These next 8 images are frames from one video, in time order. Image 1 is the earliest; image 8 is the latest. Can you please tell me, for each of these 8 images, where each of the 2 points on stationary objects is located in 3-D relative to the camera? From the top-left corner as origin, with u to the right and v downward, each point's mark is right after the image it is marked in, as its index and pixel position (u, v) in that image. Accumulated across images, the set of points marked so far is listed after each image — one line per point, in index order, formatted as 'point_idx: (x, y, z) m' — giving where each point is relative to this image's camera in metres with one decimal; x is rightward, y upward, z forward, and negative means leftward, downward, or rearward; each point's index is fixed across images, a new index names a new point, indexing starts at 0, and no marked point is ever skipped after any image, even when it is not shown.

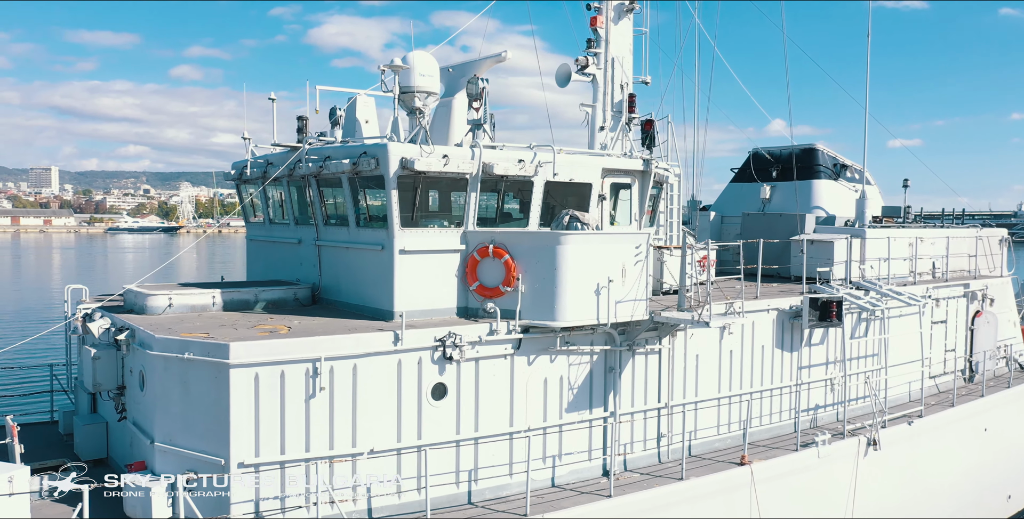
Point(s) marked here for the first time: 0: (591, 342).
0: (+1.2, -1.3, +11.0) m
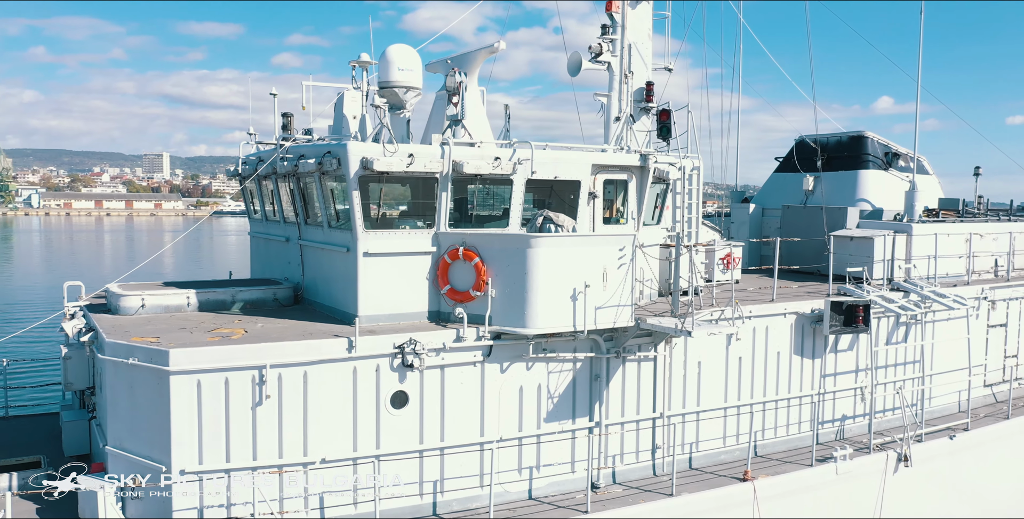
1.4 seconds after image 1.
0: (+0.9, -1.3, +10.4) m
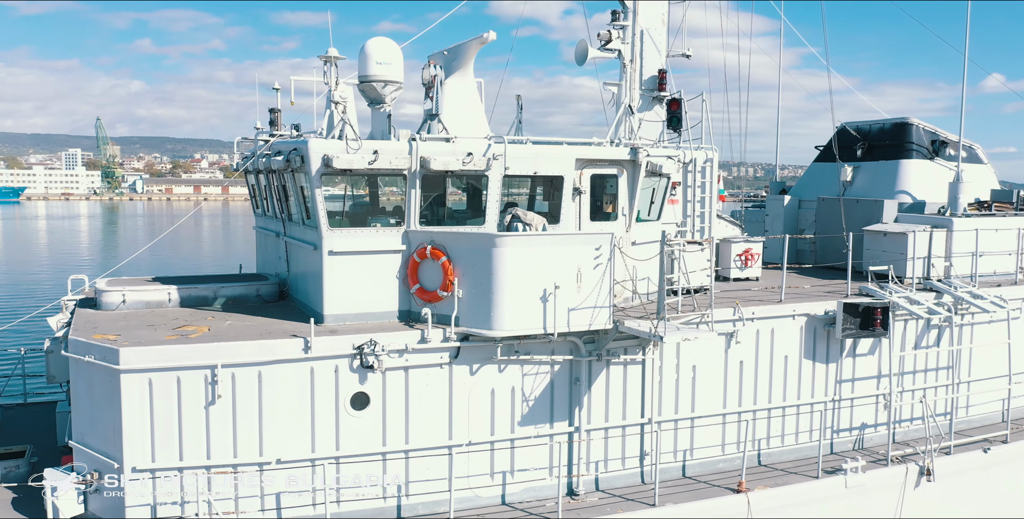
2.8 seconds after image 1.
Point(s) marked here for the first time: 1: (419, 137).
0: (+0.6, -1.3, +10.1) m
1: (-1.3, +1.7, +9.9) m
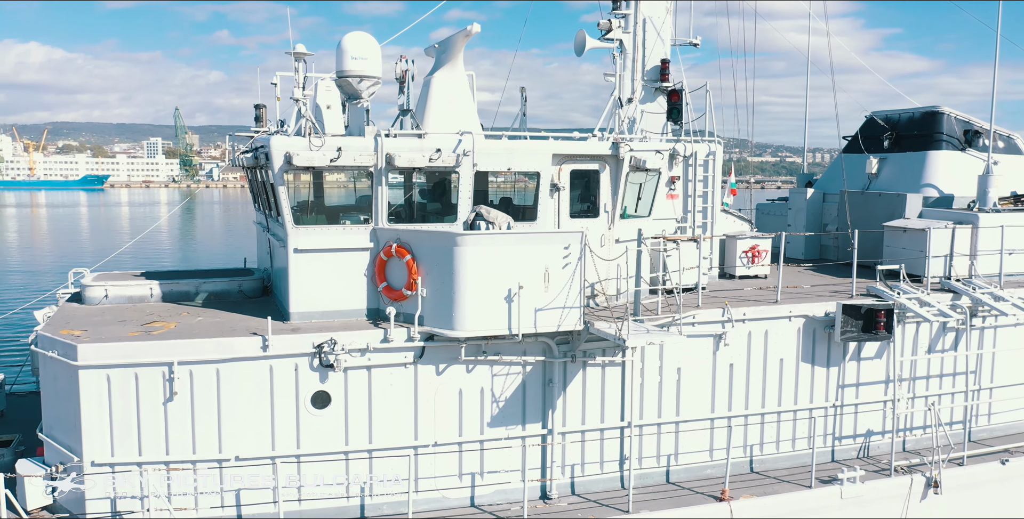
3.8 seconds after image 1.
0: (+0.1, -1.3, +9.8) m
1: (-1.7, +1.7, +9.7) m
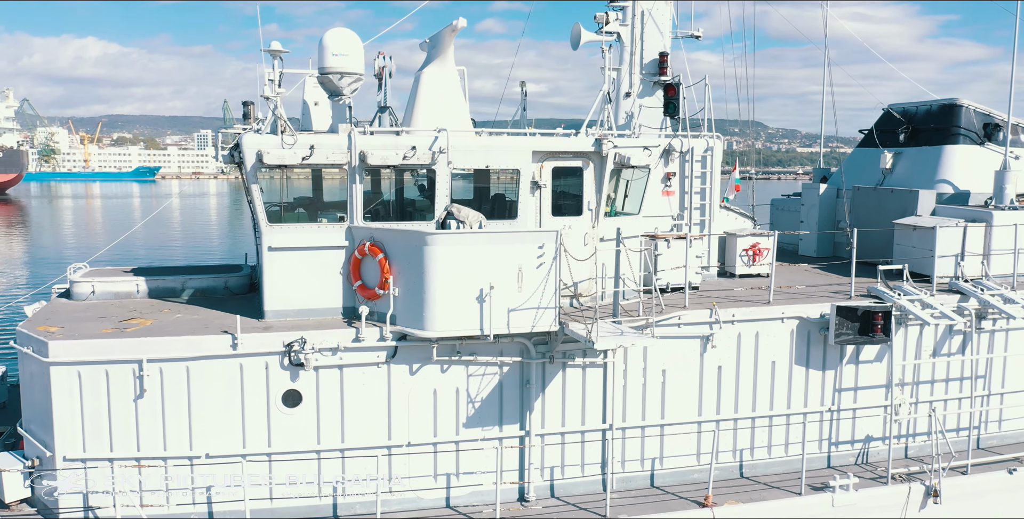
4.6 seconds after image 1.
0: (-0.2, -1.3, +9.7) m
1: (-2.0, +1.8, +9.6) m
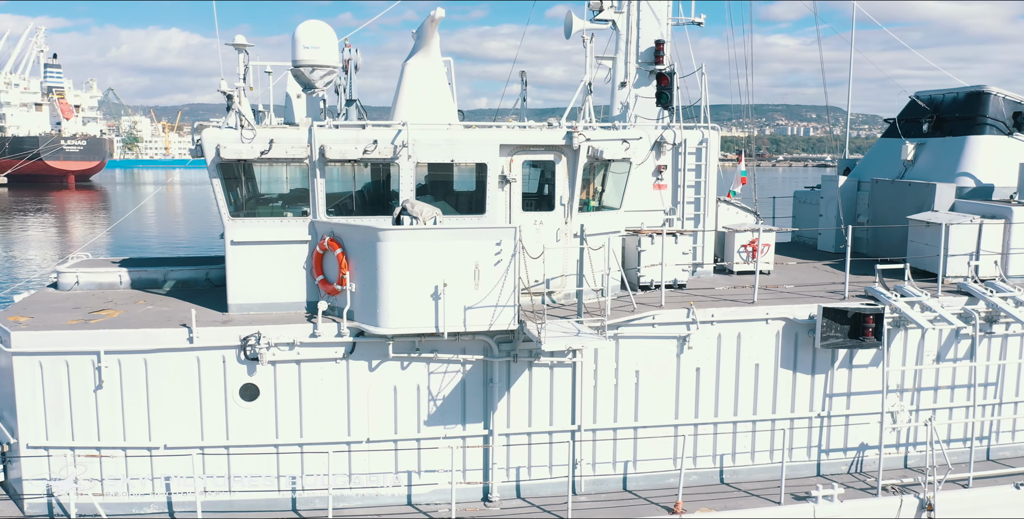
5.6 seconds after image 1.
0: (-0.7, -1.2, +9.5) m
1: (-2.5, +1.8, +9.6) m
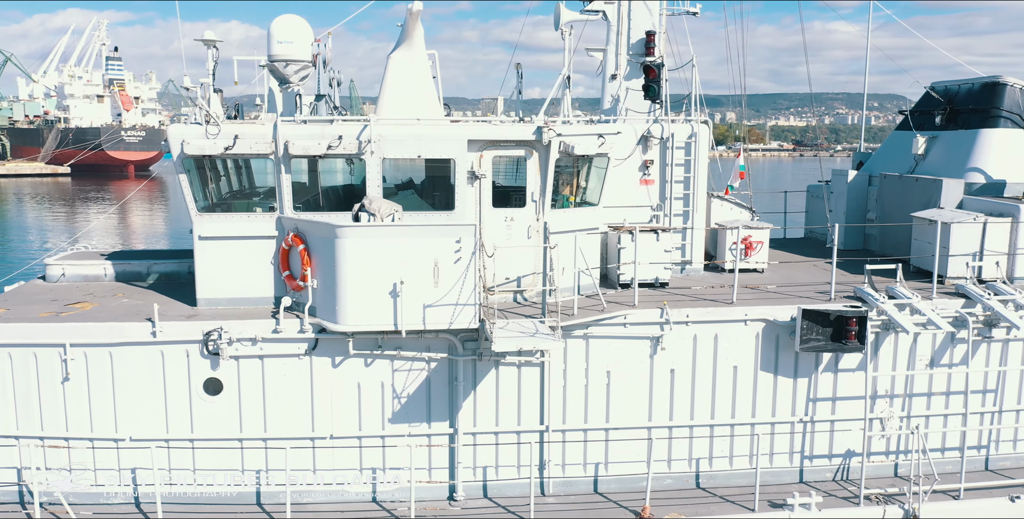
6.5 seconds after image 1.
0: (-1.1, -1.2, +9.5) m
1: (-2.9, +1.9, +9.6) m
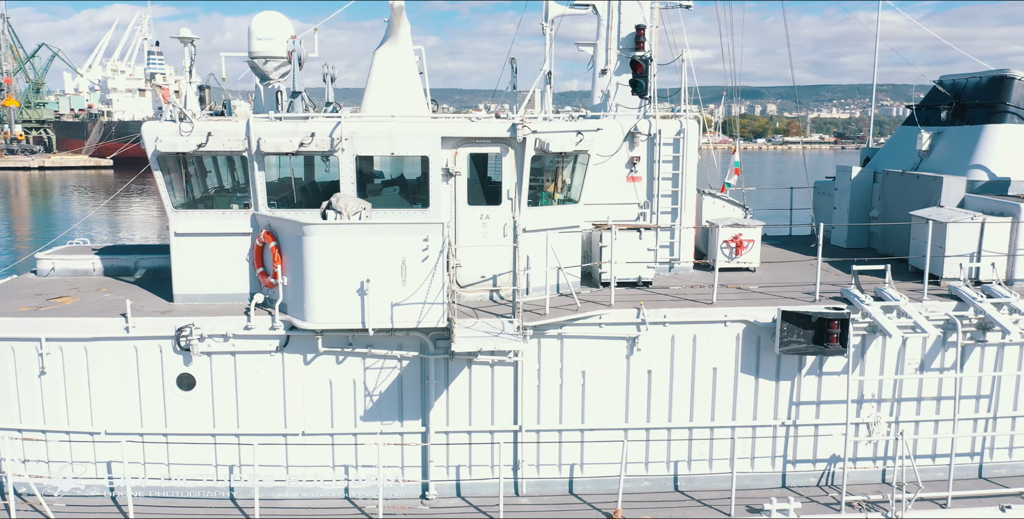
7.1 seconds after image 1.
0: (-1.5, -1.1, +9.5) m
1: (-3.3, +1.9, +9.6) m
